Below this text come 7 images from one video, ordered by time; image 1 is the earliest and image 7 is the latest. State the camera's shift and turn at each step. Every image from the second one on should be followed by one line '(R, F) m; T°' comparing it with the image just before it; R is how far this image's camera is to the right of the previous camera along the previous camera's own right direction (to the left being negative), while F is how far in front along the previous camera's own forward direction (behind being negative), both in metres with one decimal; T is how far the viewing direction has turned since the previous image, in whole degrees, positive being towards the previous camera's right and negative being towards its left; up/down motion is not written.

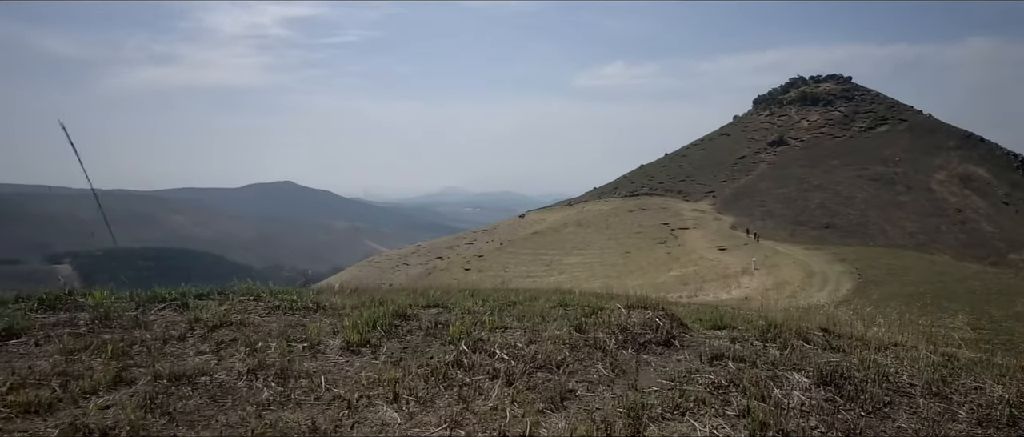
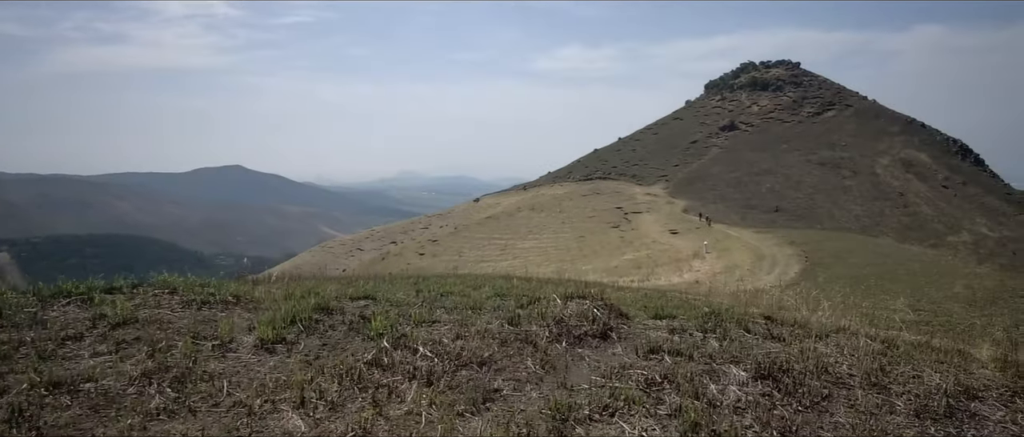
(+0.2, +0.3) m; +4°
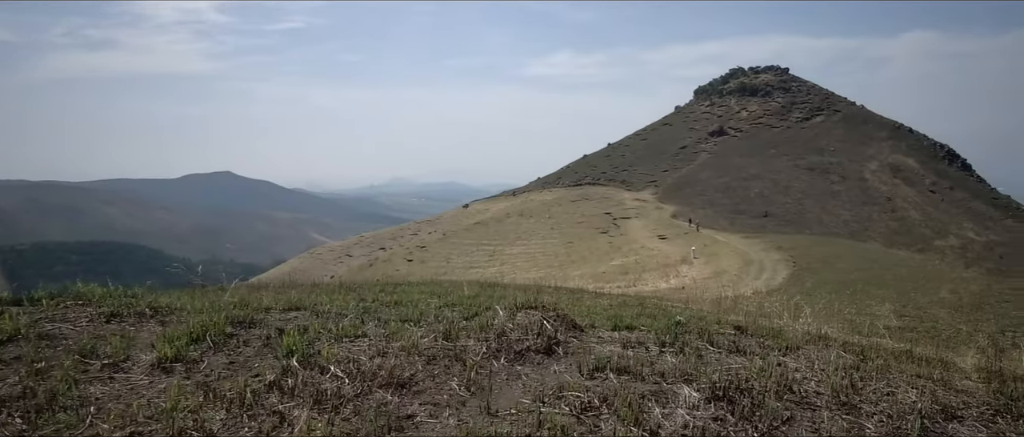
(+0.4, +0.5) m; +1°
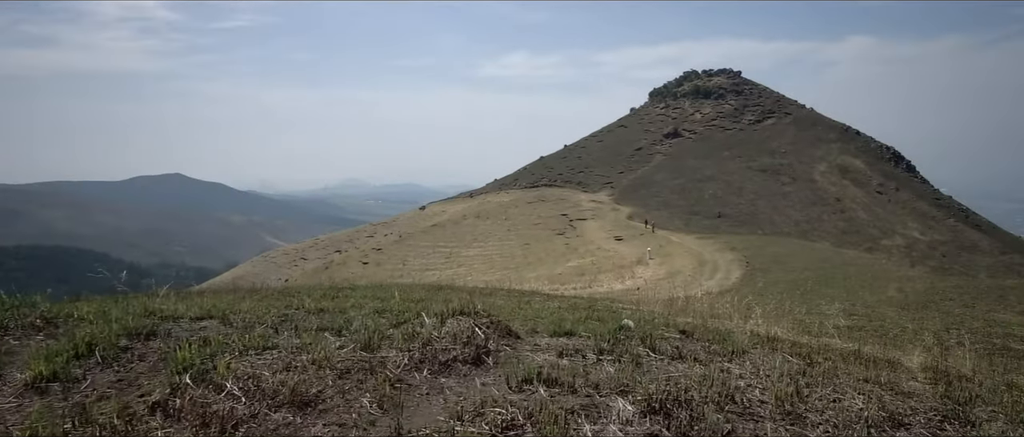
(+0.2, +0.3) m; +4°
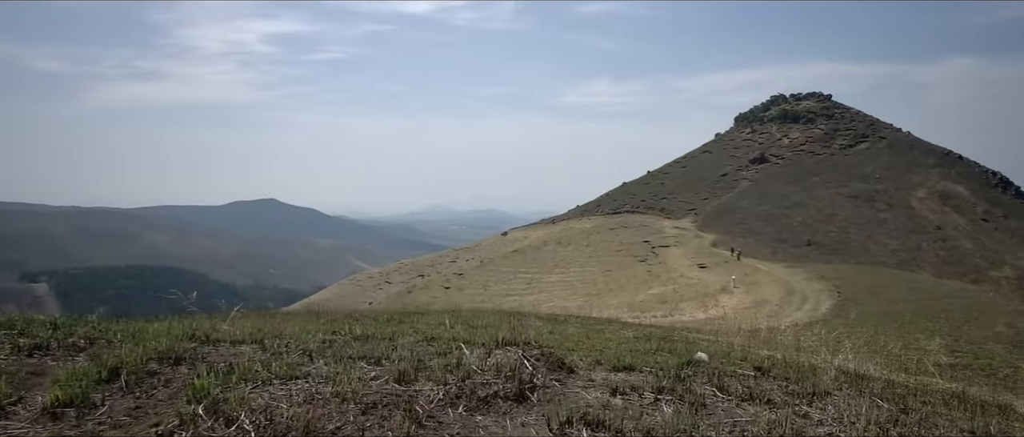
(-0.2, -0.8) m; -7°
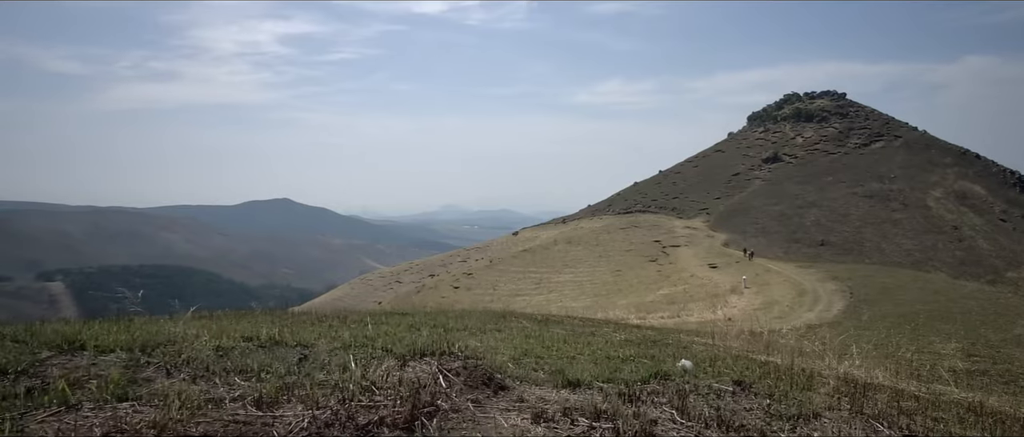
(+0.3, +0.3) m; -1°
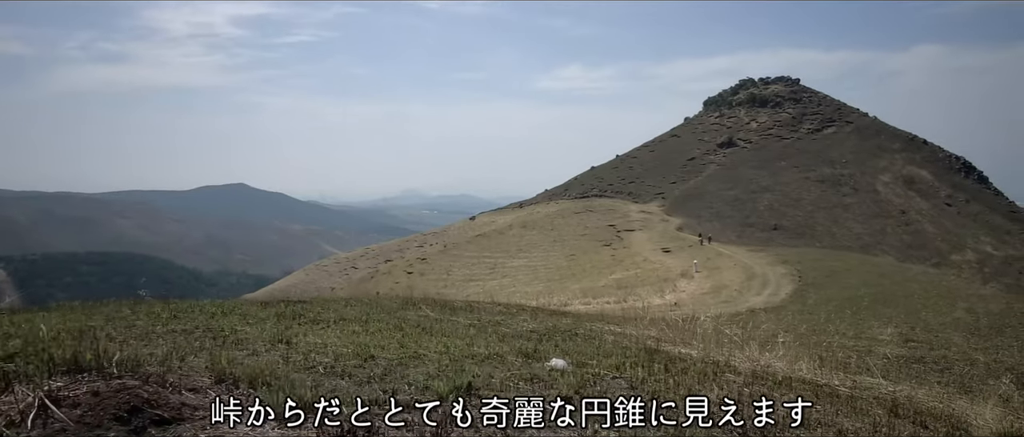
(+0.9, +1.2) m; +3°
